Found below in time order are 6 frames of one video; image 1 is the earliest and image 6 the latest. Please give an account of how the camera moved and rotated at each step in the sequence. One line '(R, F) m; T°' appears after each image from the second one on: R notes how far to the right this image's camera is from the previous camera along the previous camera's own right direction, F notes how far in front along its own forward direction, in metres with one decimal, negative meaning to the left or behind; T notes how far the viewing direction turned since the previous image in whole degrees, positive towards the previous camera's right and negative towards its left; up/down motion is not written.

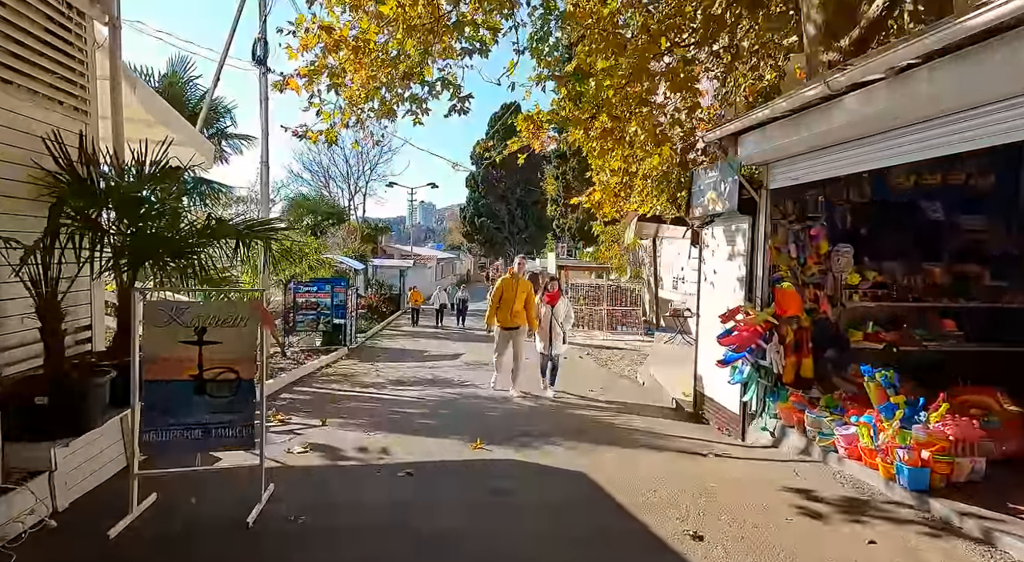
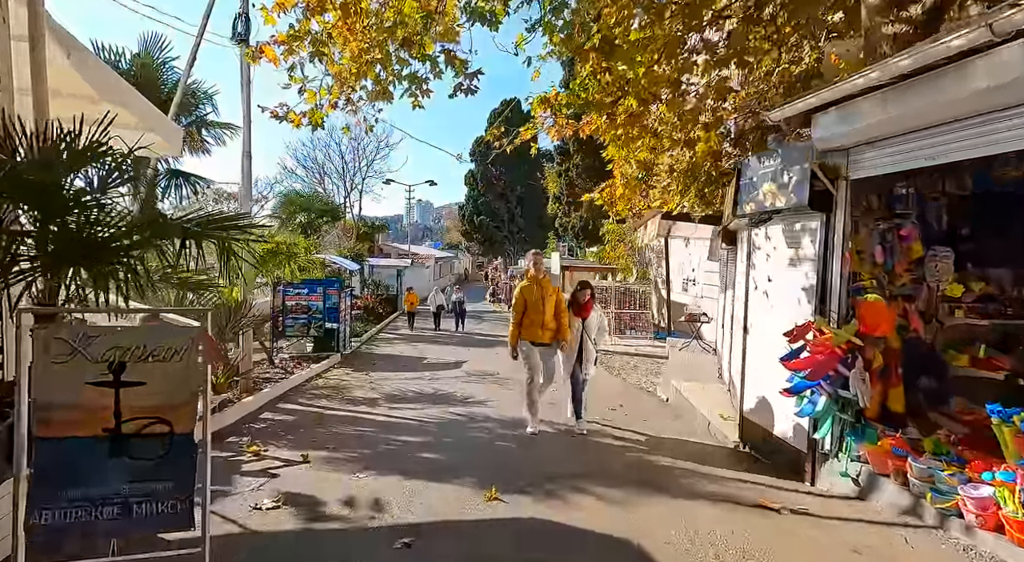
(-0.2, +0.9) m; 0°
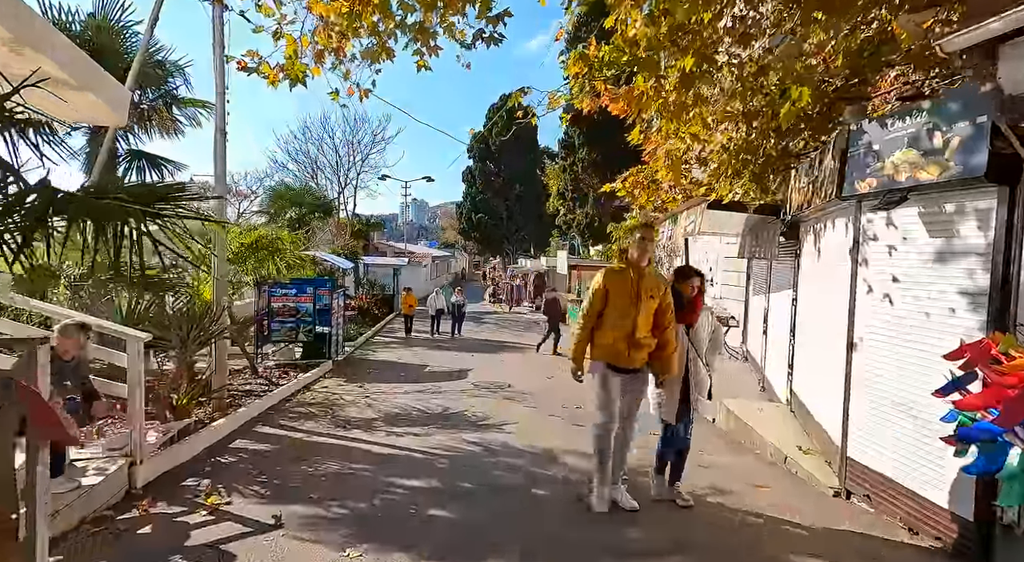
(-0.3, +1.3) m; 0°
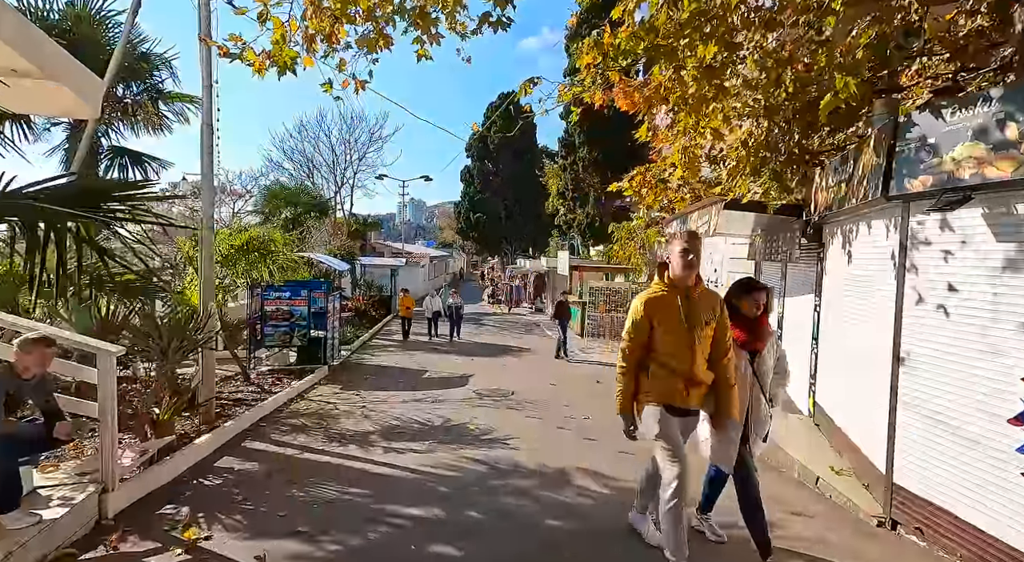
(-0.1, +0.4) m; 0°
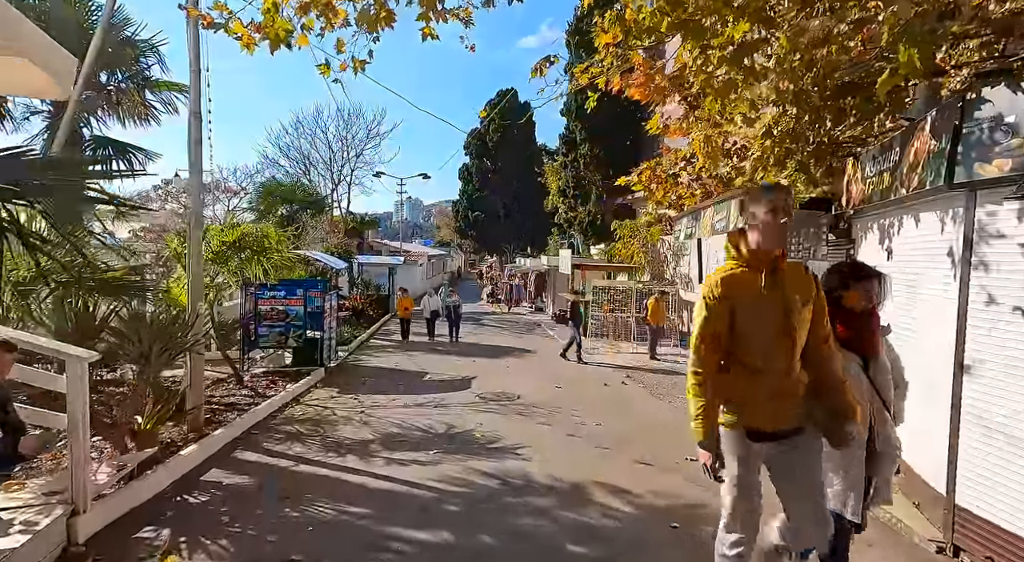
(-0.1, +0.4) m; 0°
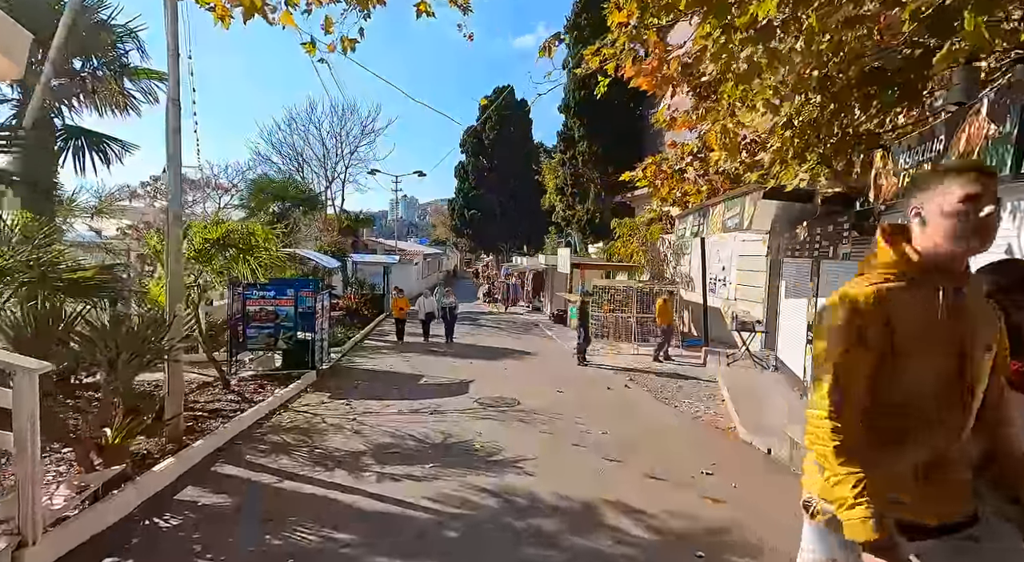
(-0.1, +0.4) m; 0°
